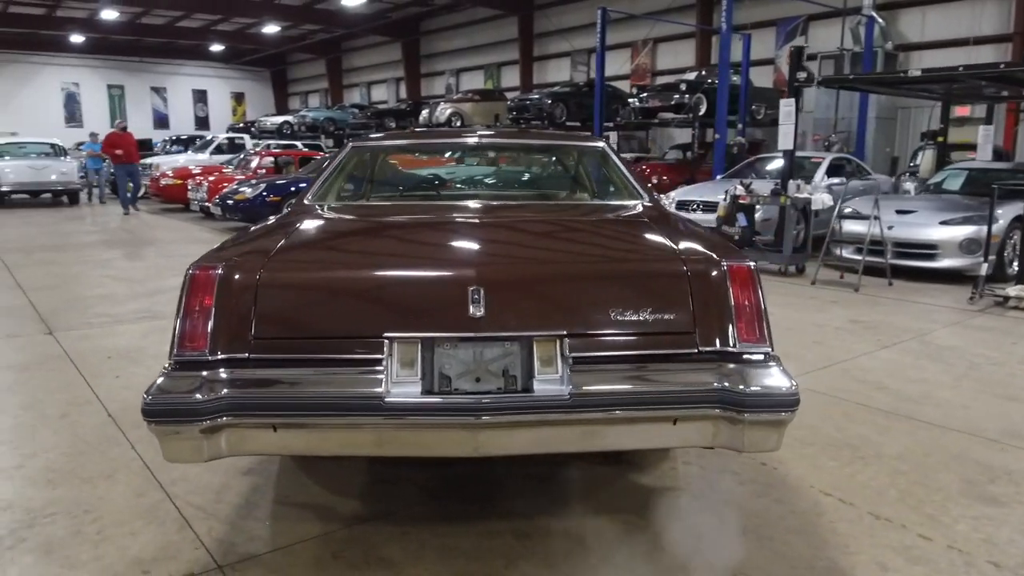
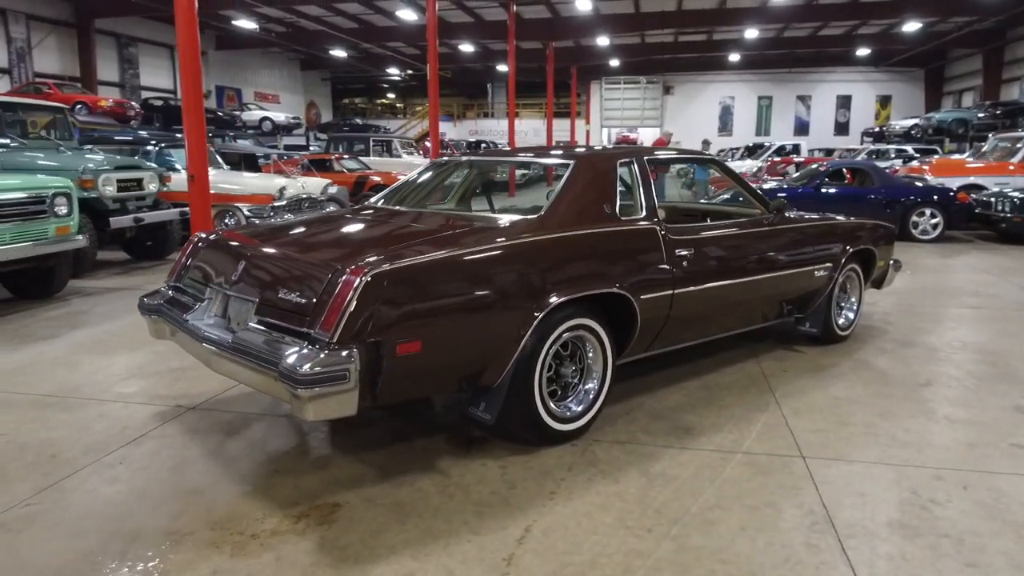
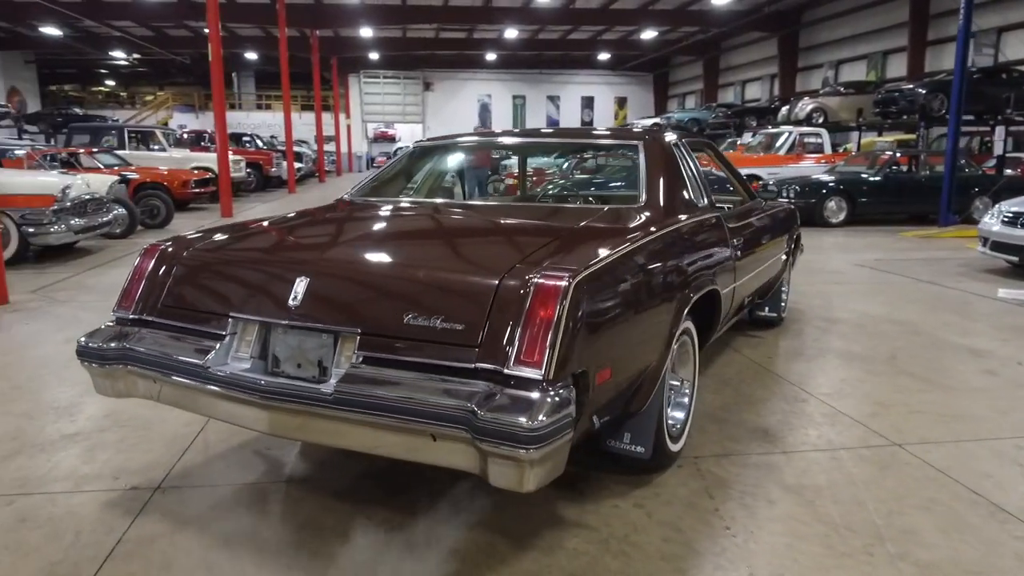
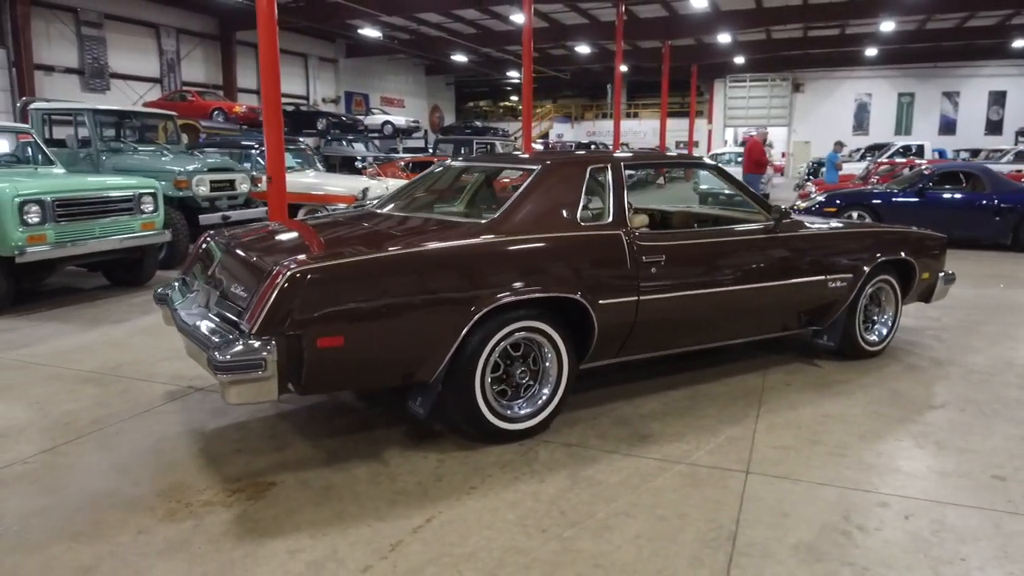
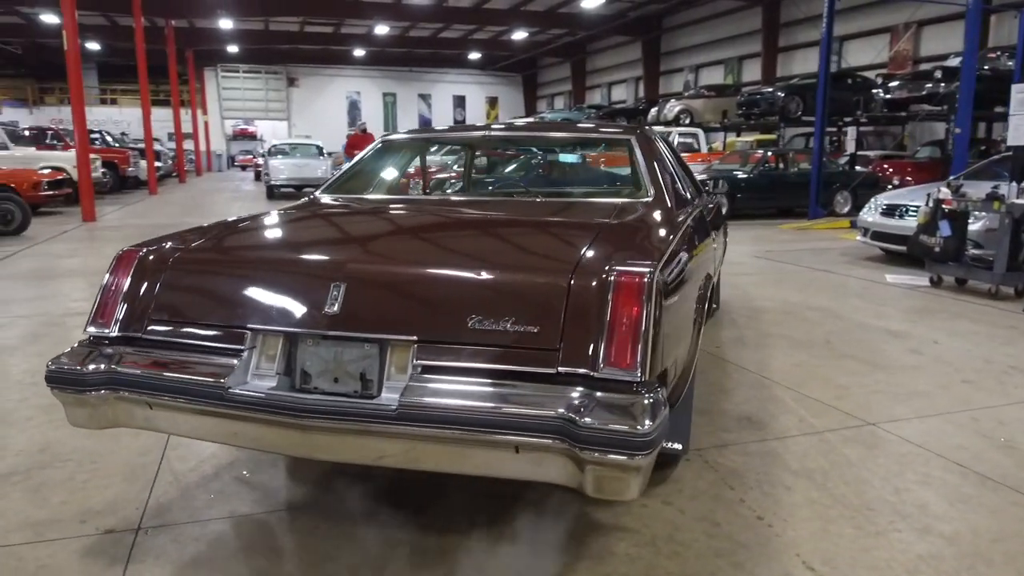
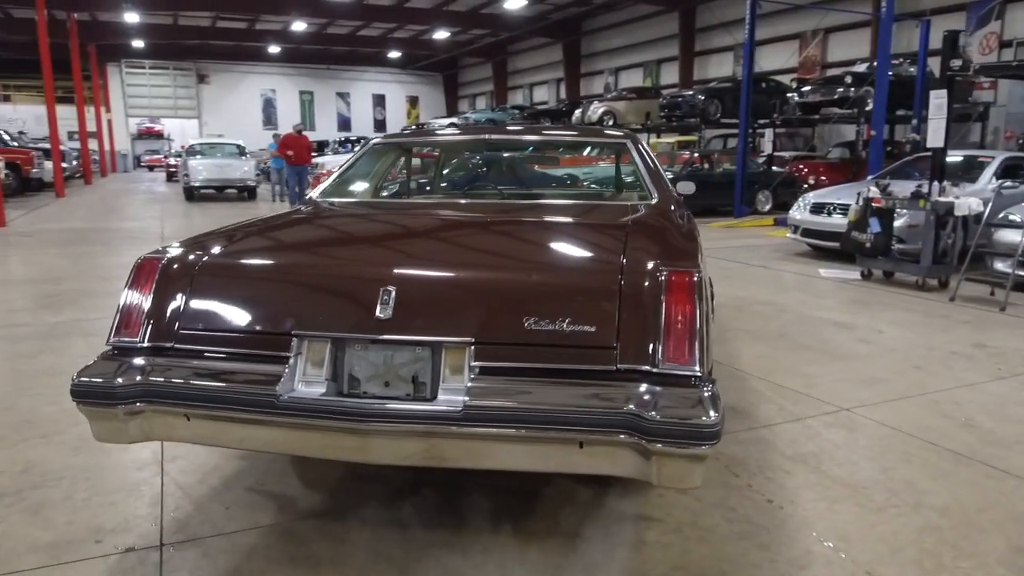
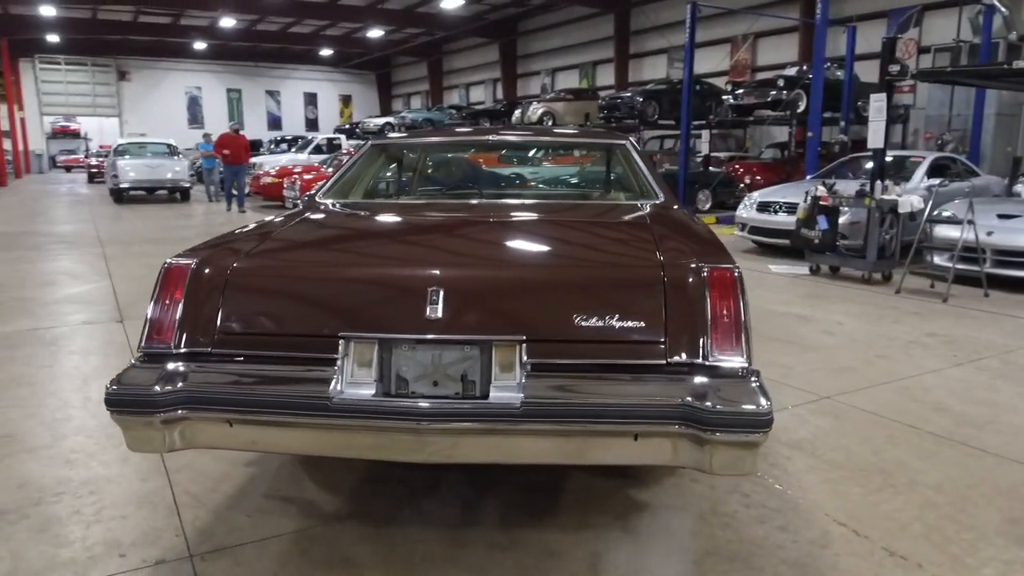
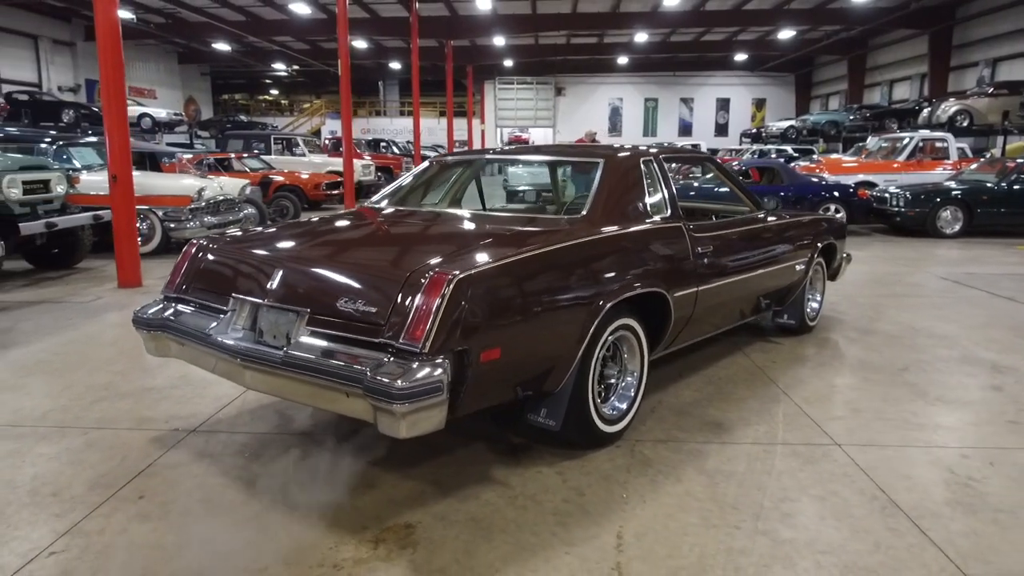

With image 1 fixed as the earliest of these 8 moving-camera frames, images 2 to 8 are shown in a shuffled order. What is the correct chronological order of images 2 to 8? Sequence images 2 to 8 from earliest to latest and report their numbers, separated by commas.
7, 6, 5, 3, 8, 2, 4
